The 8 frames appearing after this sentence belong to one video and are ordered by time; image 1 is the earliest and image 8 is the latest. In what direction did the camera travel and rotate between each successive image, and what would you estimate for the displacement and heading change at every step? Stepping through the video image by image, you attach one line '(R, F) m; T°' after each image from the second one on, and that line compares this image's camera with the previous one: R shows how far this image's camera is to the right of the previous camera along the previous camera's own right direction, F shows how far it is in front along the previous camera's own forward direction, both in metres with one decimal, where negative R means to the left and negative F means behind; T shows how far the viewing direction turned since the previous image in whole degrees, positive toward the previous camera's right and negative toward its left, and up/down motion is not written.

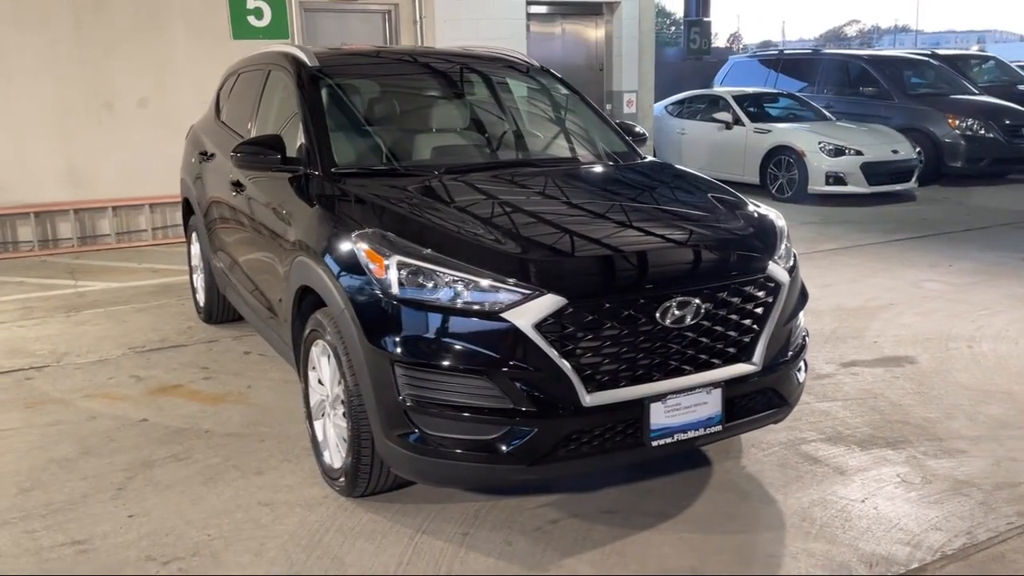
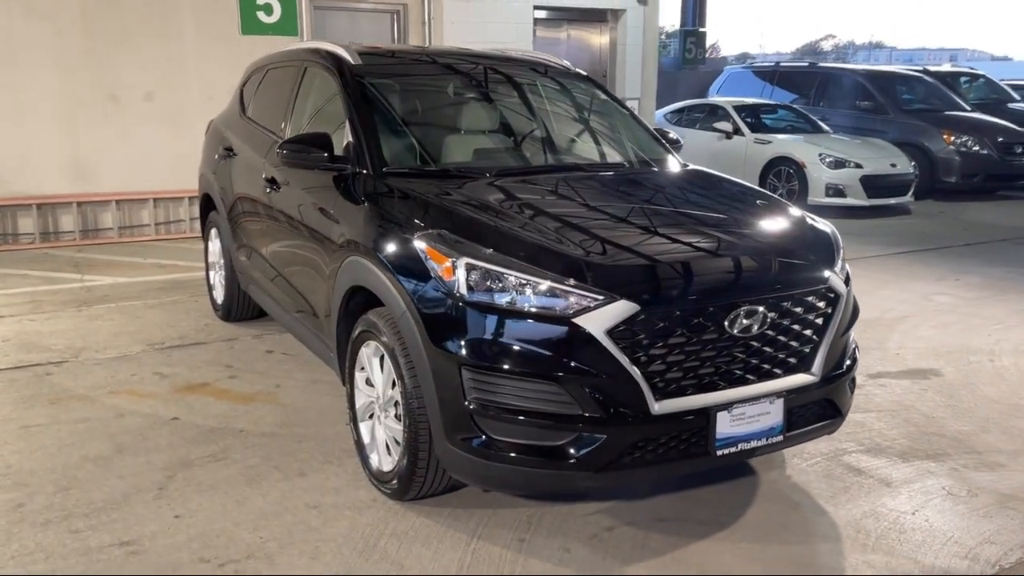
(-0.3, 0.0) m; +2°
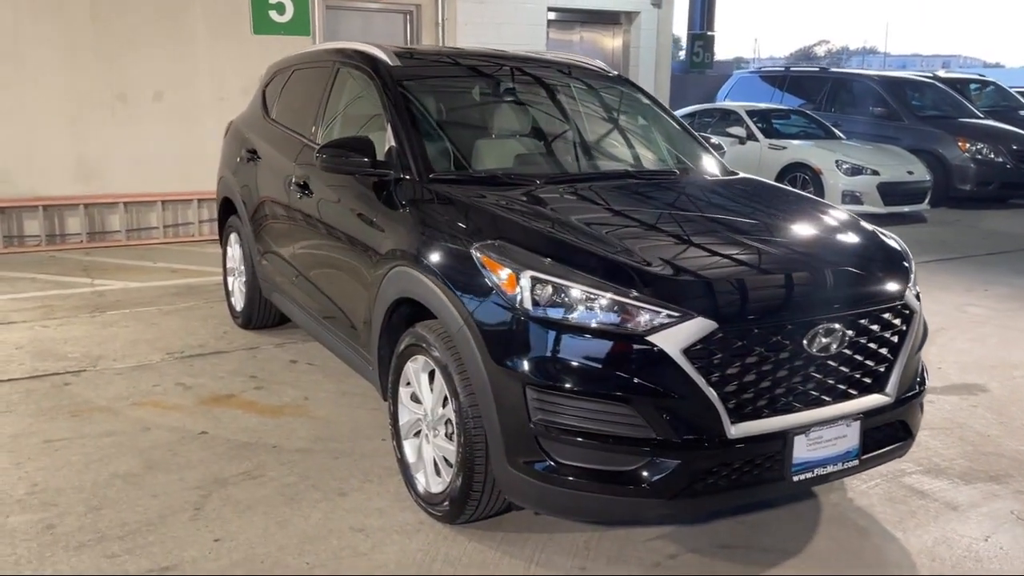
(-0.2, +0.1) m; 0°
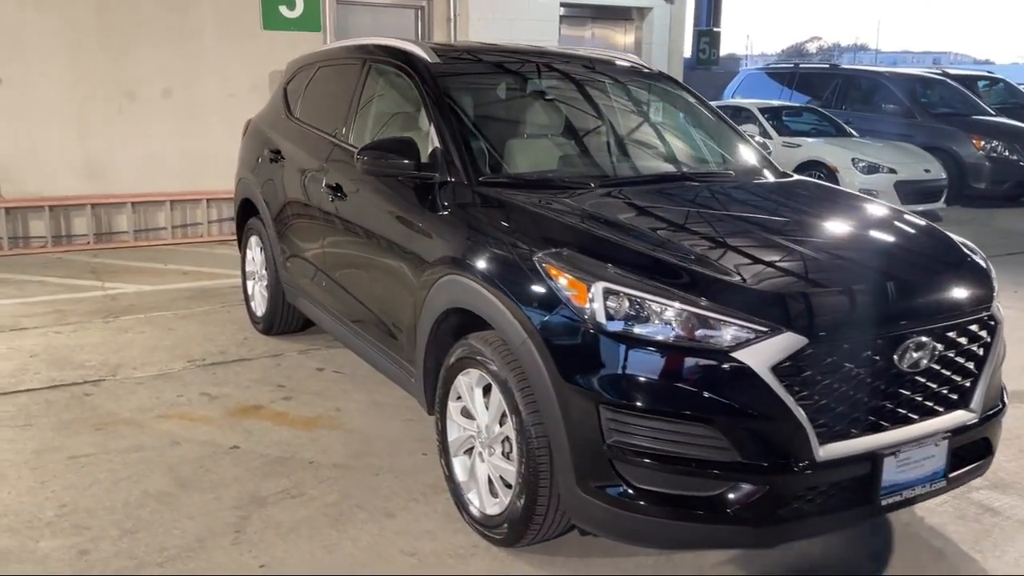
(-0.2, +0.2) m; 0°
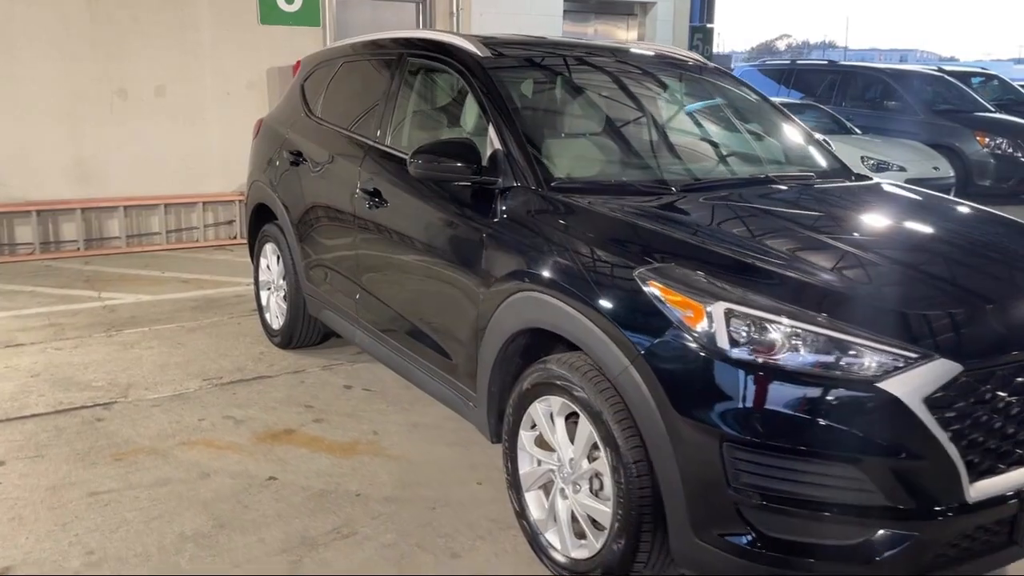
(-0.3, +0.3) m; +2°
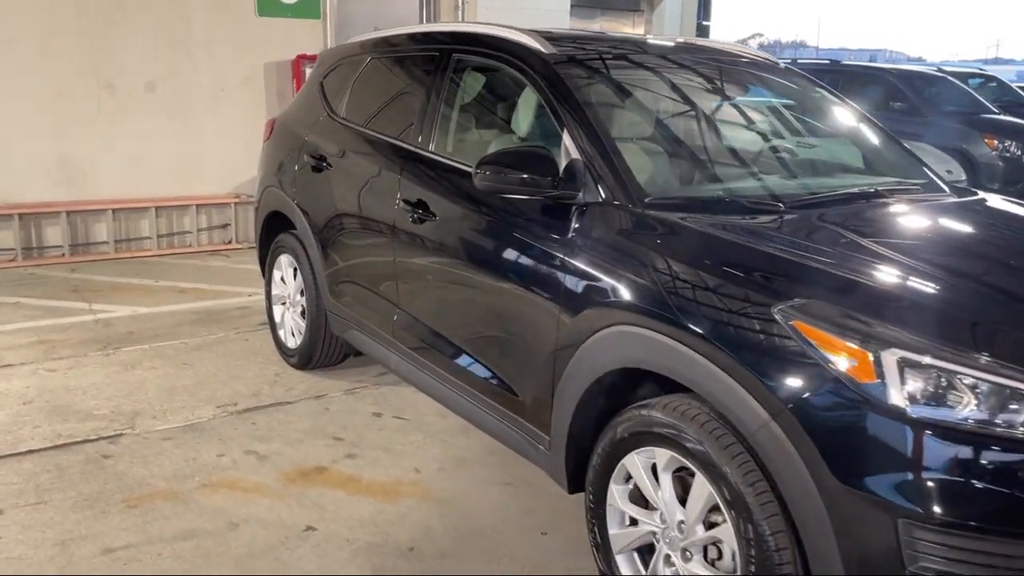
(-0.3, +0.4) m; +2°
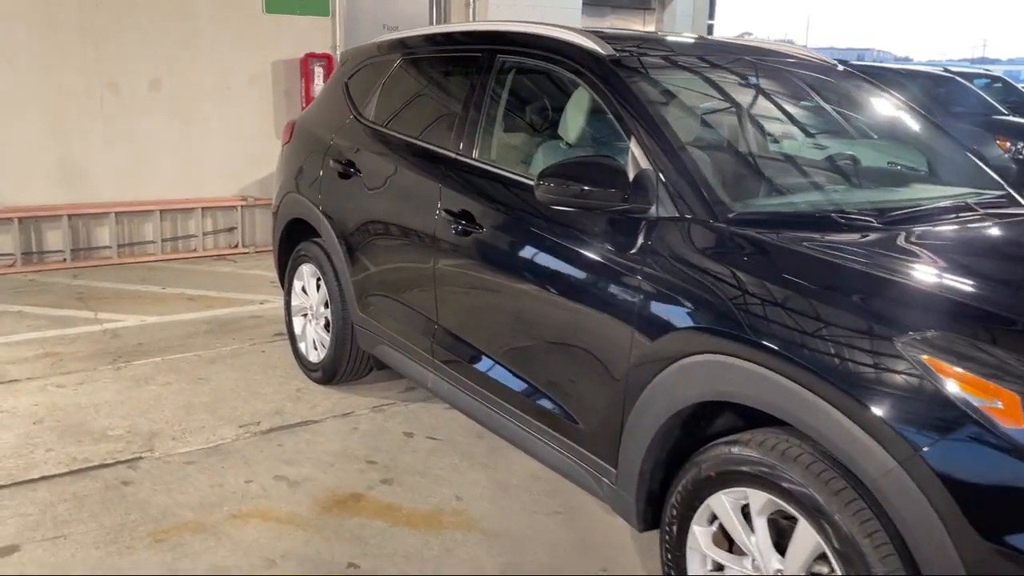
(-0.2, +0.2) m; +1°
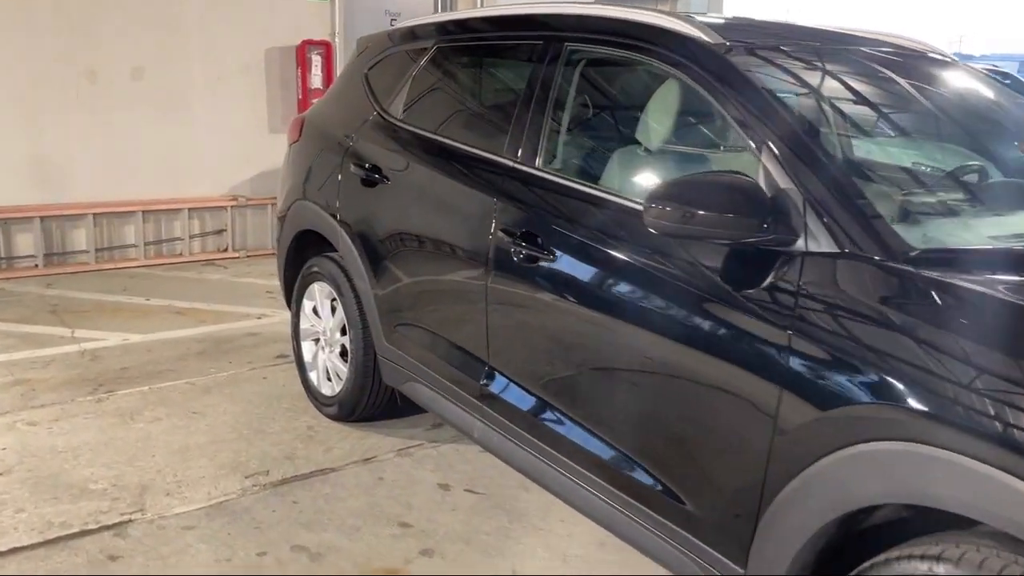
(-0.3, +0.5) m; +1°
